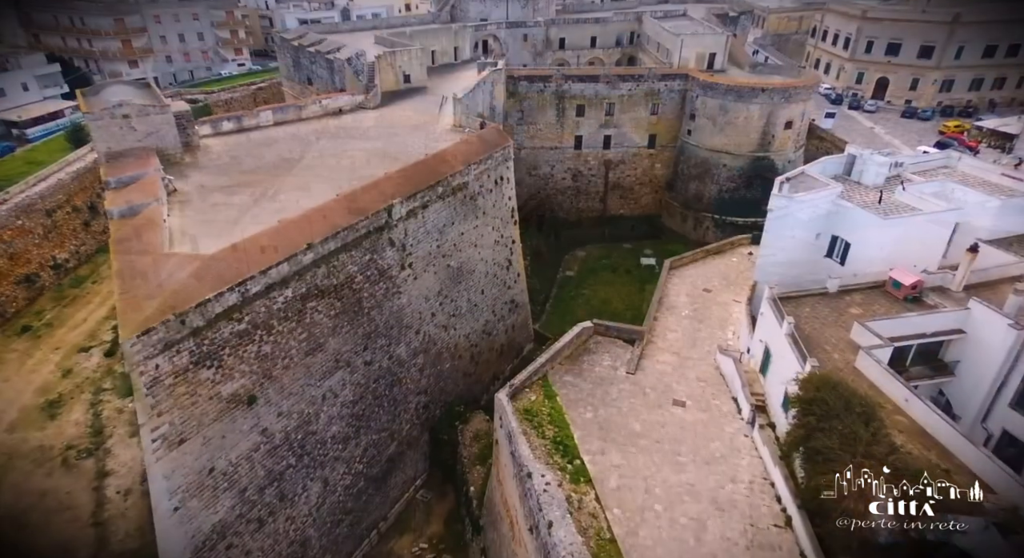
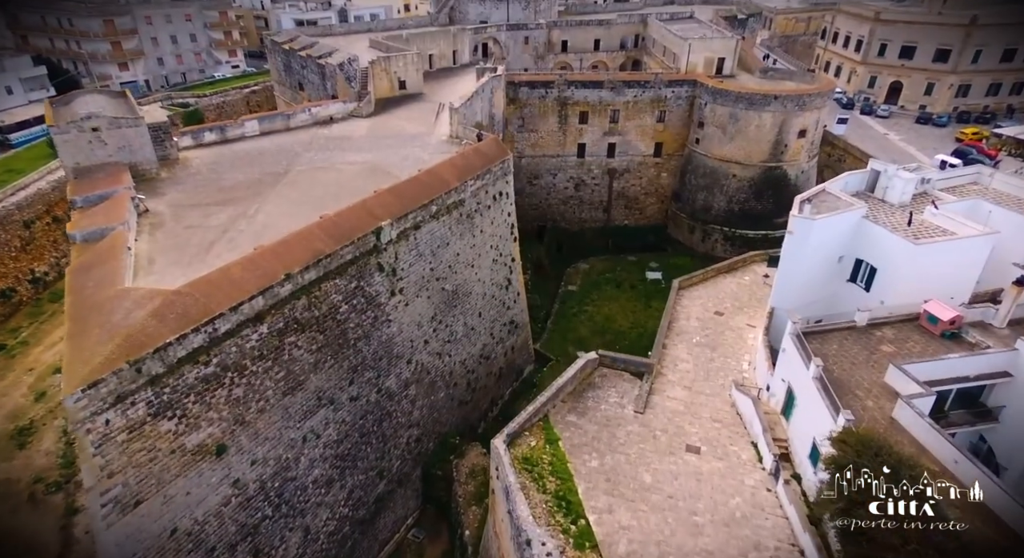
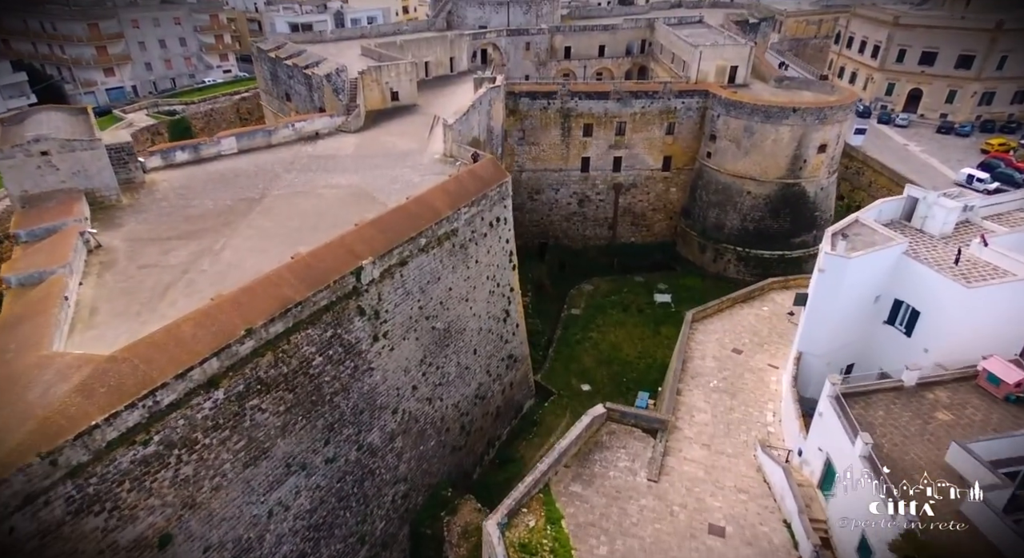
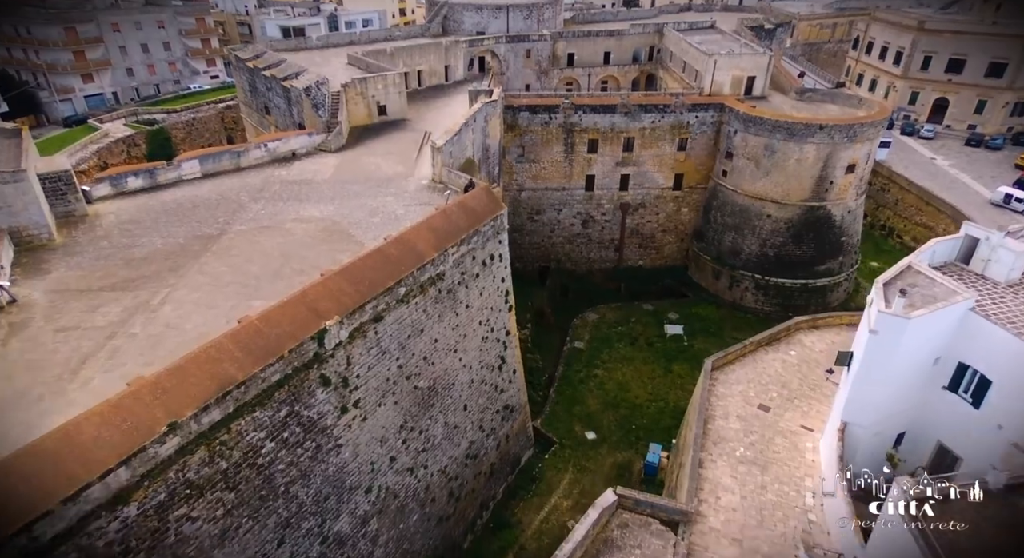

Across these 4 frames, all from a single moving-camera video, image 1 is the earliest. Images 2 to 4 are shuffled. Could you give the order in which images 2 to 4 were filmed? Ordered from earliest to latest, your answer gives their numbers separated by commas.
2, 3, 4
